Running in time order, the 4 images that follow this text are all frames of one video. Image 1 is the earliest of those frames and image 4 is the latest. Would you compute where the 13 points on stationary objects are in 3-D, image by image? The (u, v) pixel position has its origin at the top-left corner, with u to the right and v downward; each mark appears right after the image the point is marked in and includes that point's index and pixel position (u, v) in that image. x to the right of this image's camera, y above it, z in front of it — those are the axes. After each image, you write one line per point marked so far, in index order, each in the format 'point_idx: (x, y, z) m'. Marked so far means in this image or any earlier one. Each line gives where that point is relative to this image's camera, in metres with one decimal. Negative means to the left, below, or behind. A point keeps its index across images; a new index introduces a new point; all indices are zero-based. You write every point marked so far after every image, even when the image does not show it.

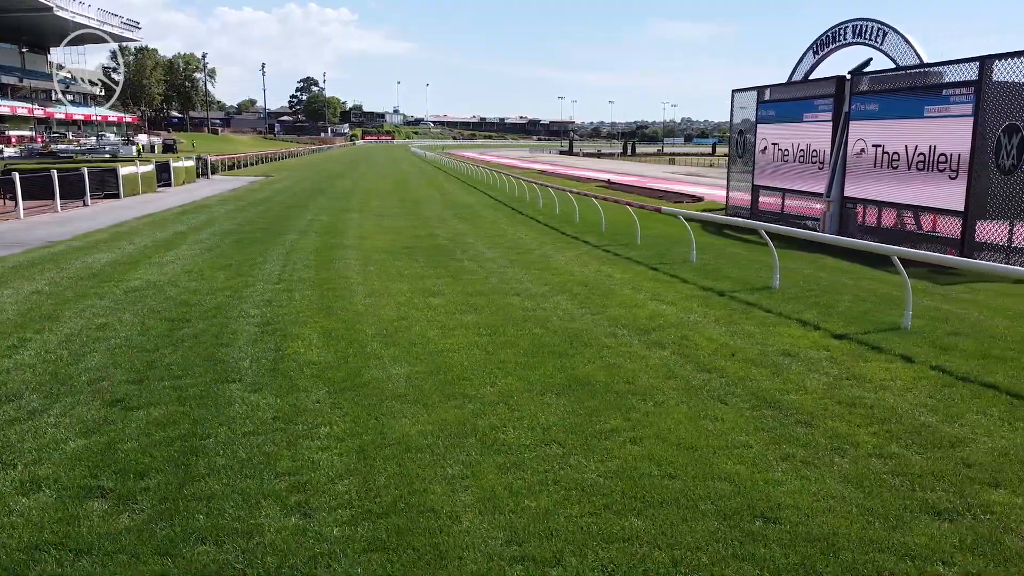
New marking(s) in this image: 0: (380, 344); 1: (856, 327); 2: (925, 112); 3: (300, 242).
0: (-0.7, -0.3, +5.4) m
1: (+2.1, -0.2, +6.5) m
2: (+4.7, +2.0, +12.4) m
3: (-2.2, +0.5, +11.0) m
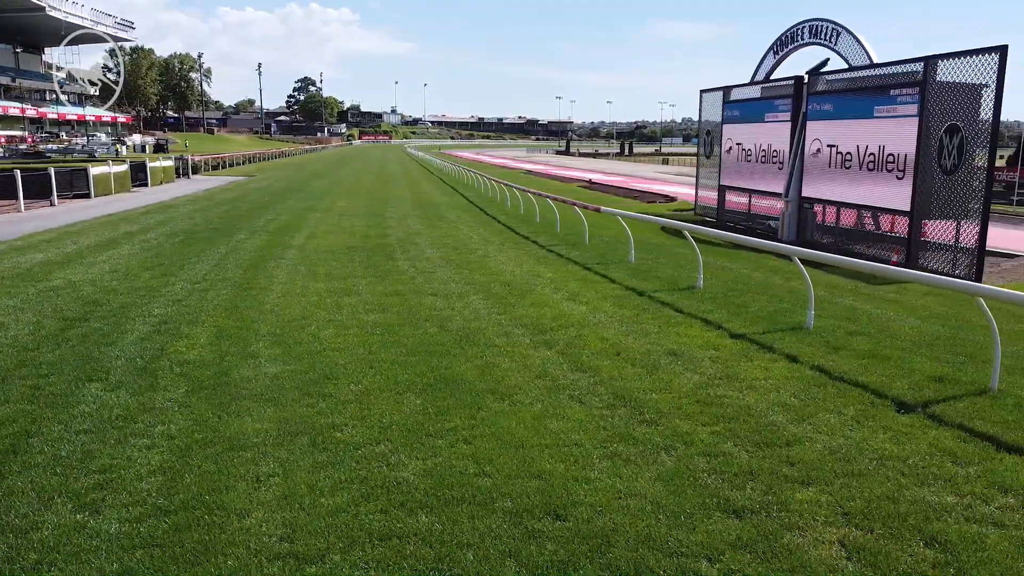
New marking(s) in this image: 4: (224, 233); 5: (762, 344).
0: (-1.2, -0.3, +5.4) m
1: (+1.5, -0.2, +6.5) m
2: (+4.2, +2.0, +12.4) m
3: (-2.7, +0.5, +11.0) m
4: (-3.2, +0.6, +12.0) m
5: (+1.4, -0.3, +5.9) m
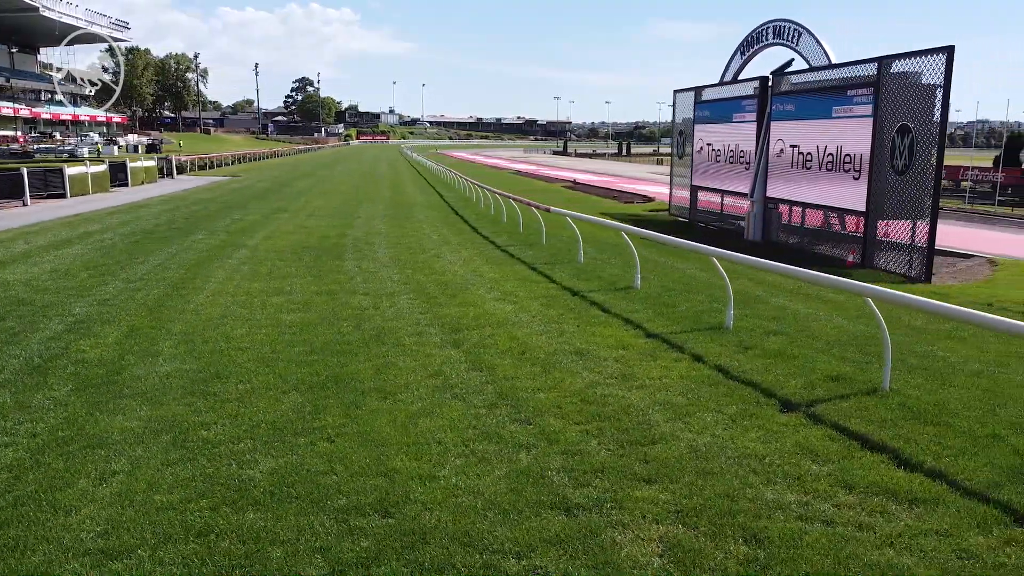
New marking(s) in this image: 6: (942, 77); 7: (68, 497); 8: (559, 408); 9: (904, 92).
0: (-1.7, -0.3, +5.5) m
1: (+1.0, -0.2, +6.5) m
2: (+3.7, +2.0, +12.4) m
3: (-3.2, +0.5, +11.0) m
4: (-3.7, +0.6, +12.1) m
5: (+0.9, -0.3, +5.9) m
6: (+4.0, +2.0, +10.1) m
7: (-1.3, -0.6, +3.1) m
8: (+0.2, -0.5, +4.4) m
9: (+3.9, +2.0, +10.8) m
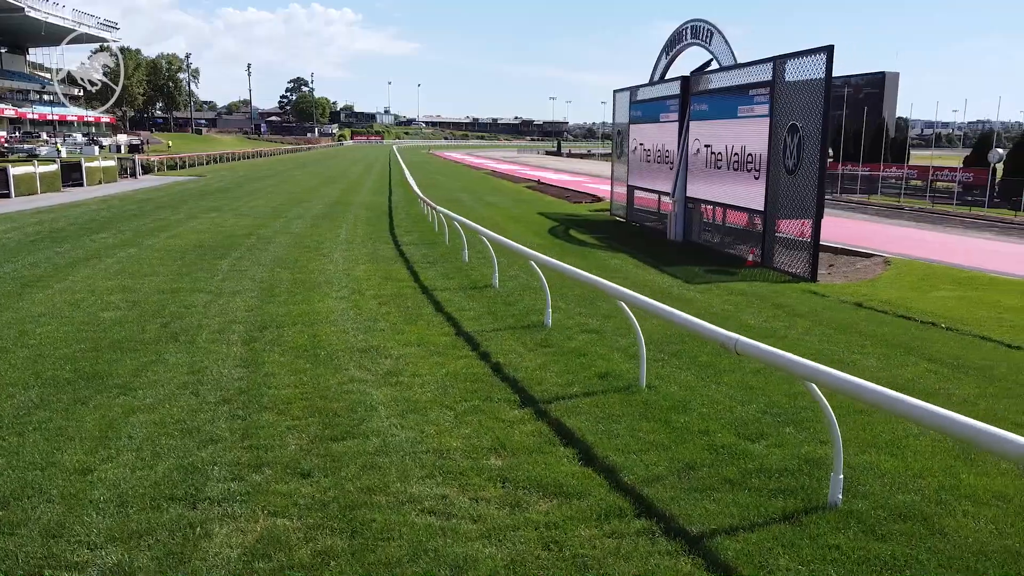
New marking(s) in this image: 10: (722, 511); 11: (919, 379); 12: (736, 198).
0: (-2.8, -0.3, +5.5) m
1: (-0.1, -0.2, +6.6) m
2: (+2.6, +2.0, +12.4) m
3: (-4.3, +0.5, +11.1) m
4: (-4.8, +0.6, +12.1) m
5: (-0.2, -0.3, +6.0) m
6: (+3.0, +2.0, +10.2) m
7: (-2.4, -0.6, +3.1) m
8: (-0.9, -0.5, +4.4) m
9: (+2.8, +2.0, +10.8) m
10: (+0.6, -0.7, +3.3) m
11: (+2.1, -0.5, +5.6) m
12: (+2.6, +1.0, +12.6) m
